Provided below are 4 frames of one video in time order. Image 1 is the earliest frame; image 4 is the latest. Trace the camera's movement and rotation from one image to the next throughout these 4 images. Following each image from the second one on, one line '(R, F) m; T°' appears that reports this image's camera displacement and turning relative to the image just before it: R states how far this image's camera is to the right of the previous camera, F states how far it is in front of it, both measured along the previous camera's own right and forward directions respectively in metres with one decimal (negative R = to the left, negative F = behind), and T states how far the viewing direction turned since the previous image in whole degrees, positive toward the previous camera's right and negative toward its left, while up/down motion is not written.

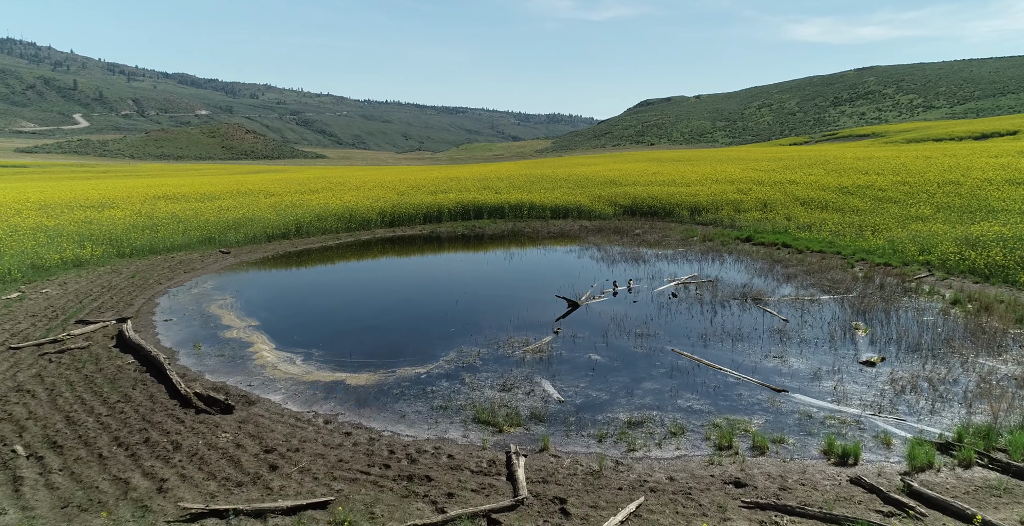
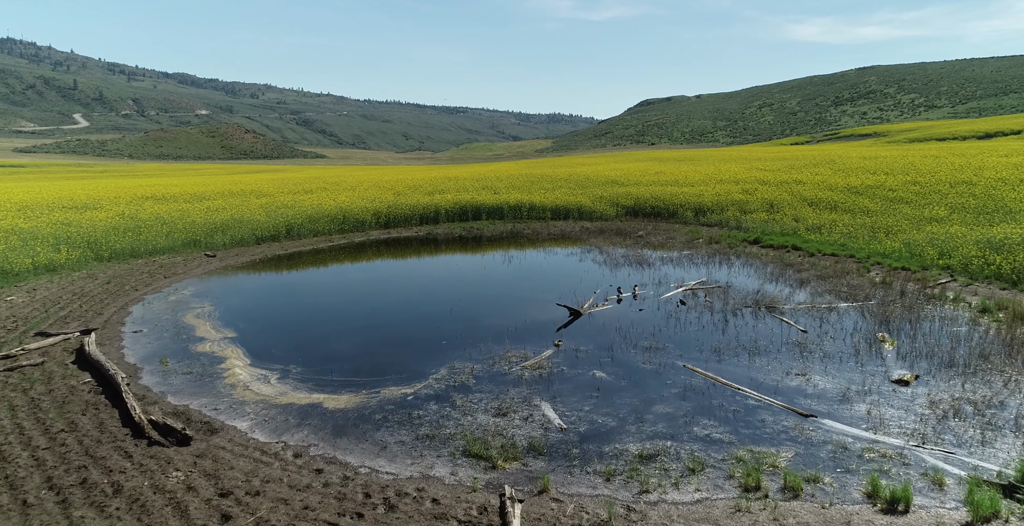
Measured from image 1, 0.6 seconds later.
(0.0, +0.7) m; 0°
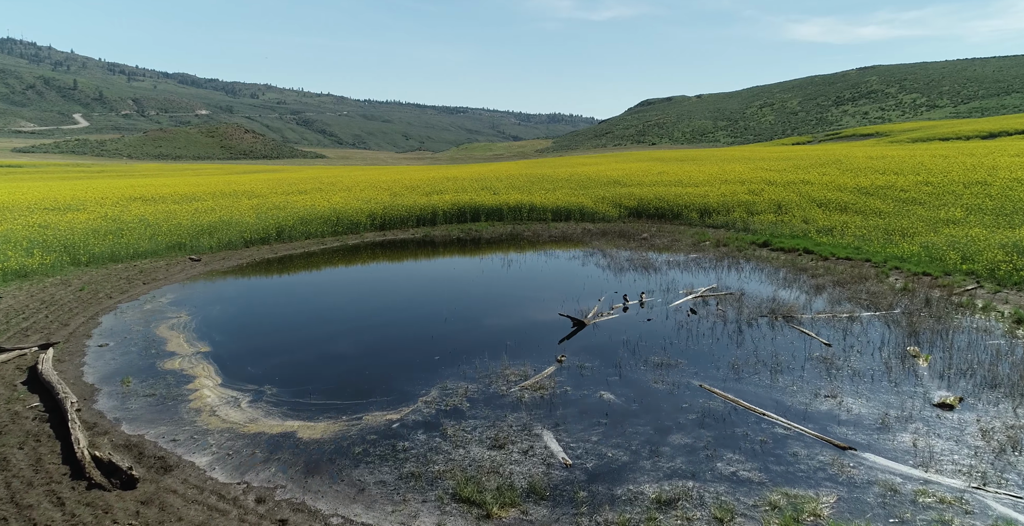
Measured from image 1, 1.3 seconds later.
(0.0, +0.7) m; 0°
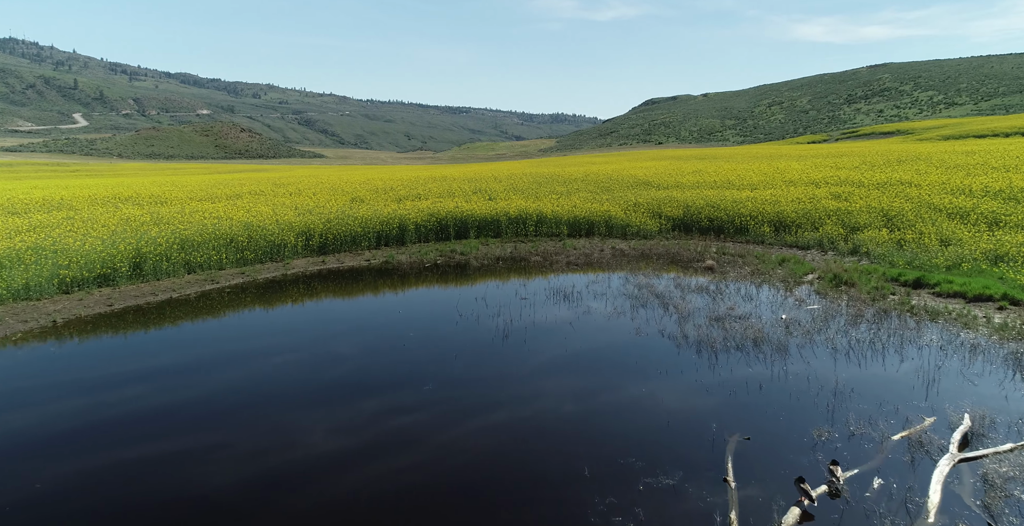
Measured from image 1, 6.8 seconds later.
(+0.1, +7.1) m; 0°
